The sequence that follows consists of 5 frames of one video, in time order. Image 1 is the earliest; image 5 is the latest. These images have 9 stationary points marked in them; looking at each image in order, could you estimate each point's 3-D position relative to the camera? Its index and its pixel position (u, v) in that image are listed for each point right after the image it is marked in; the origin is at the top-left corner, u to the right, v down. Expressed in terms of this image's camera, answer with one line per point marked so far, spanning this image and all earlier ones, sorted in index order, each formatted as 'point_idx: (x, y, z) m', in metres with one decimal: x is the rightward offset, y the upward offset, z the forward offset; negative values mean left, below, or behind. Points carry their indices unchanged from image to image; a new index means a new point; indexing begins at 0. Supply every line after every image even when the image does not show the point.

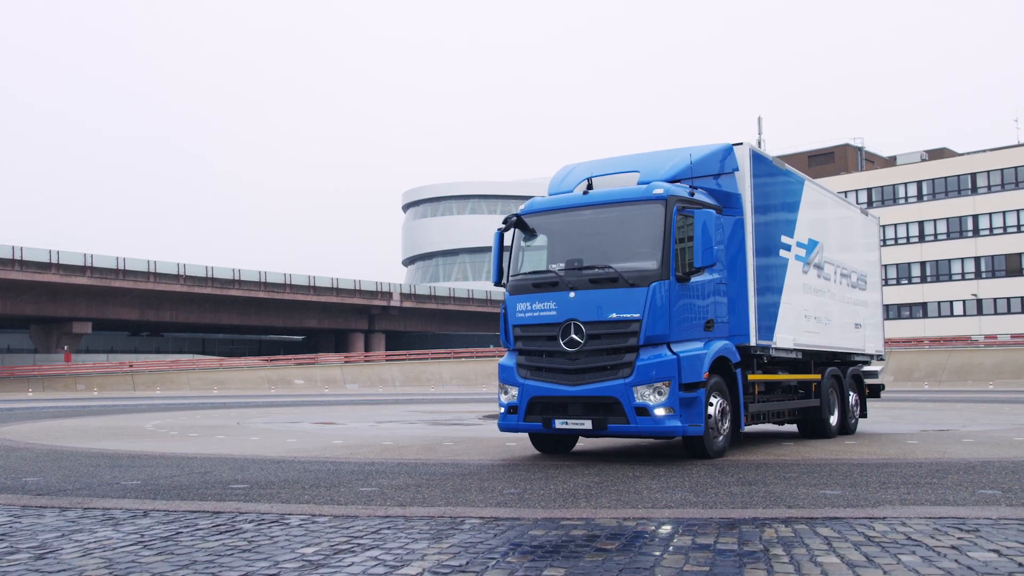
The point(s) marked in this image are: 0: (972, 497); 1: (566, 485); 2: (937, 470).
0: (+3.2, -1.4, +6.2) m
1: (+0.4, -1.6, +7.1) m
2: (+3.9, -1.6, +8.2) m
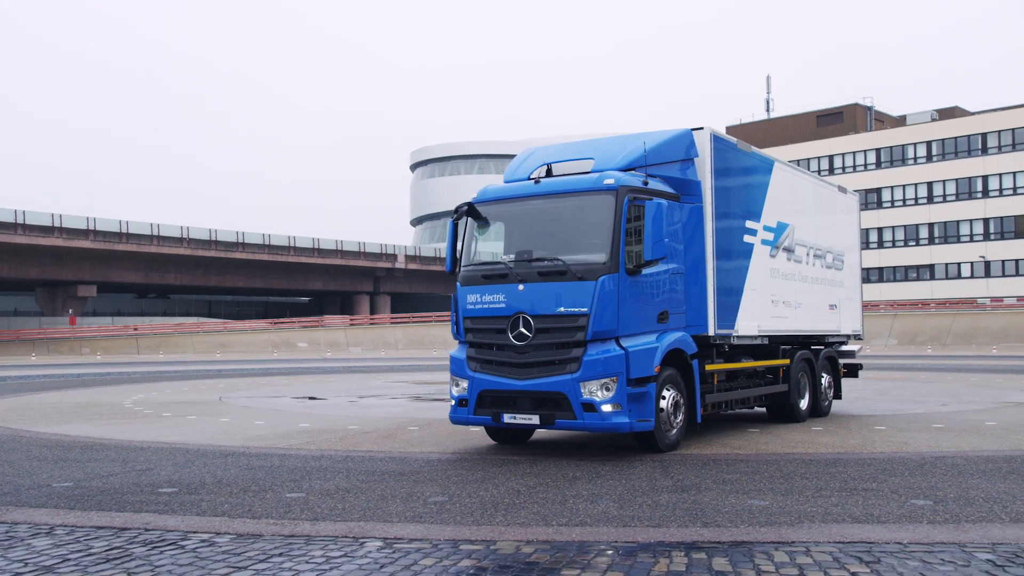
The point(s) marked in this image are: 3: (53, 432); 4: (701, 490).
0: (+2.6, -1.5, +6.1) m
1: (-0.1, -1.6, +7.0) m
2: (+3.3, -1.6, +8.1) m
3: (-6.1, -1.9, +12.0) m
4: (+1.5, -1.6, +7.0) m
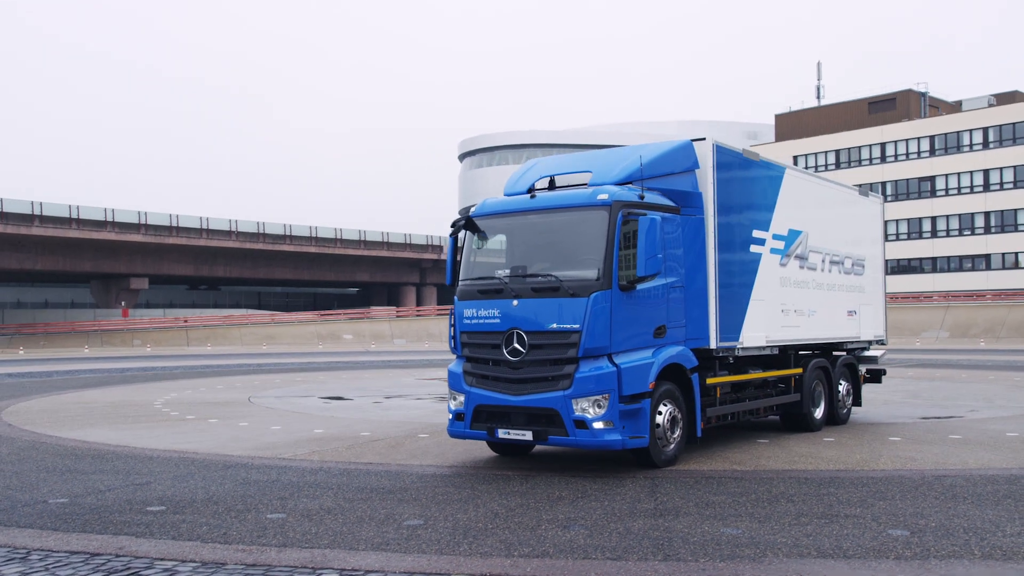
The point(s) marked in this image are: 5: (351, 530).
0: (+2.4, -1.7, +6.0) m
1: (-0.3, -1.8, +7.1) m
2: (+3.2, -1.8, +8.0) m
3: (-6.0, -2.0, +12.4) m
4: (+1.3, -1.7, +7.0) m
5: (-1.1, -1.7, +6.5) m
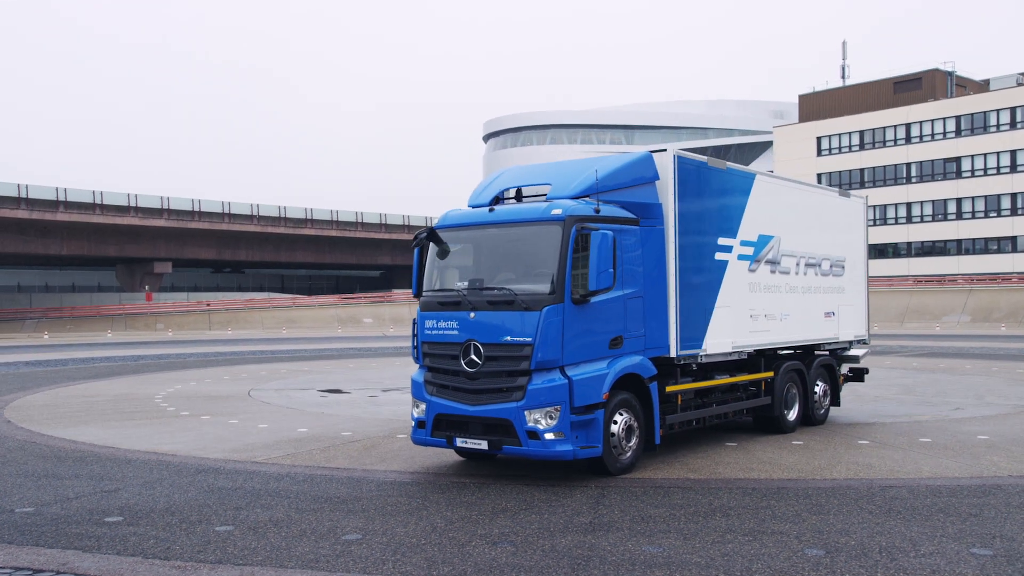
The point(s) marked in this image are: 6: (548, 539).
0: (+1.9, -1.9, +6.2) m
1: (-0.8, -1.9, +7.3) m
2: (+2.7, -1.9, +8.2) m
3: (-6.3, -2.1, +12.8) m
4: (+0.8, -1.9, +7.2) m
5: (-1.7, -1.9, +6.8) m
6: (+0.3, -1.9, +6.9) m
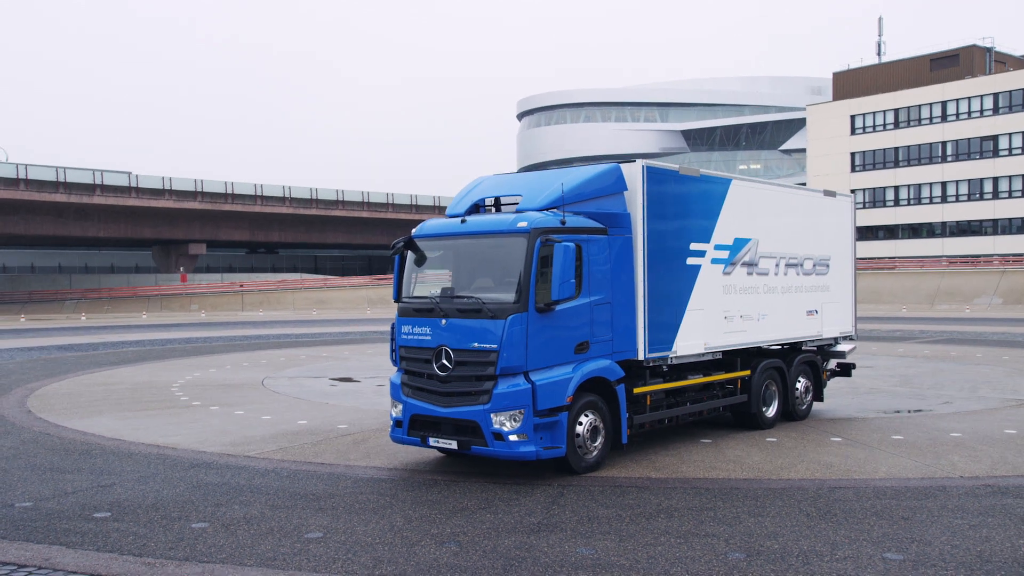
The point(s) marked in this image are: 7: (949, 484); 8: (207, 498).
0: (+1.4, -2.0, +6.7) m
1: (-1.2, -2.1, +7.9) m
2: (+2.4, -2.1, +8.6) m
3: (-6.5, -2.1, +13.6) m
4: (+0.4, -2.1, +7.7) m
5: (-2.1, -2.1, +7.4) m
6: (-0.1, -2.1, +7.5) m
7: (+4.5, -2.0, +9.4) m
8: (-3.0, -2.1, +9.0) m
